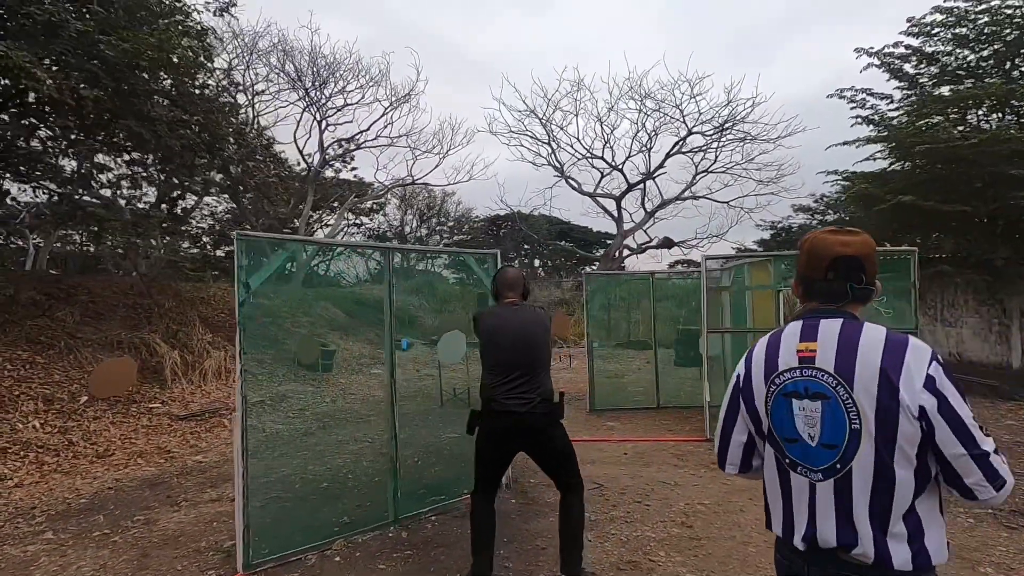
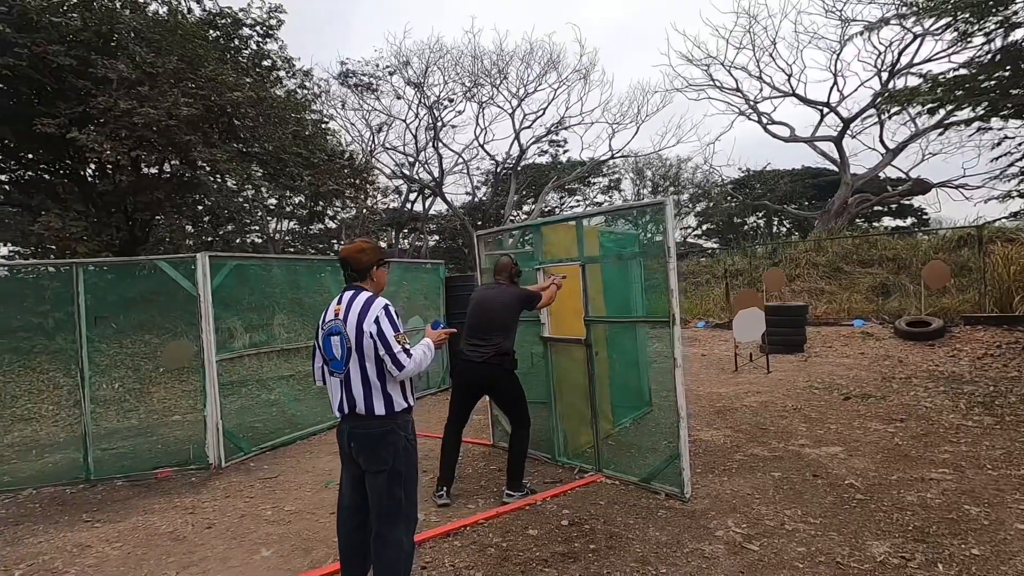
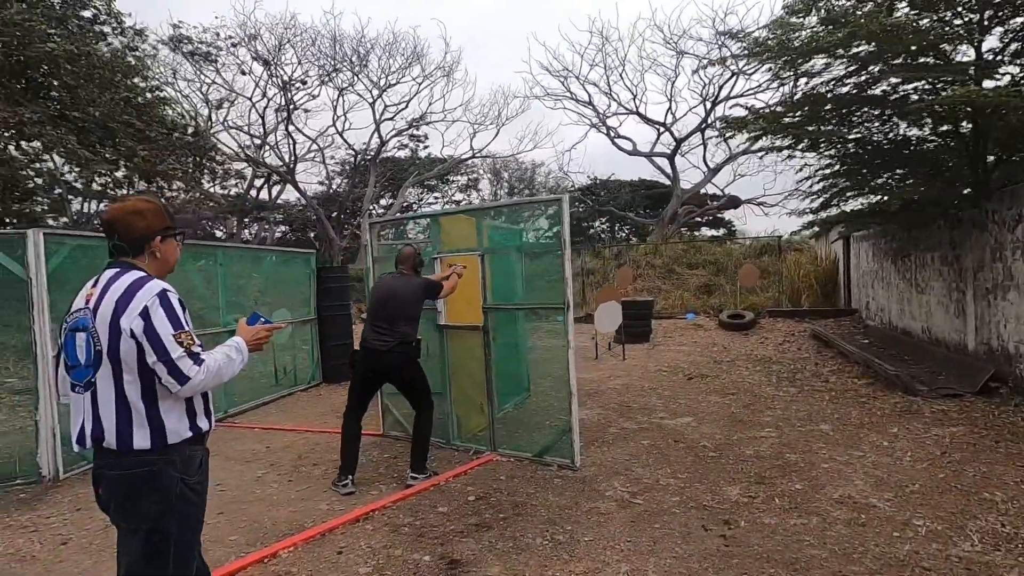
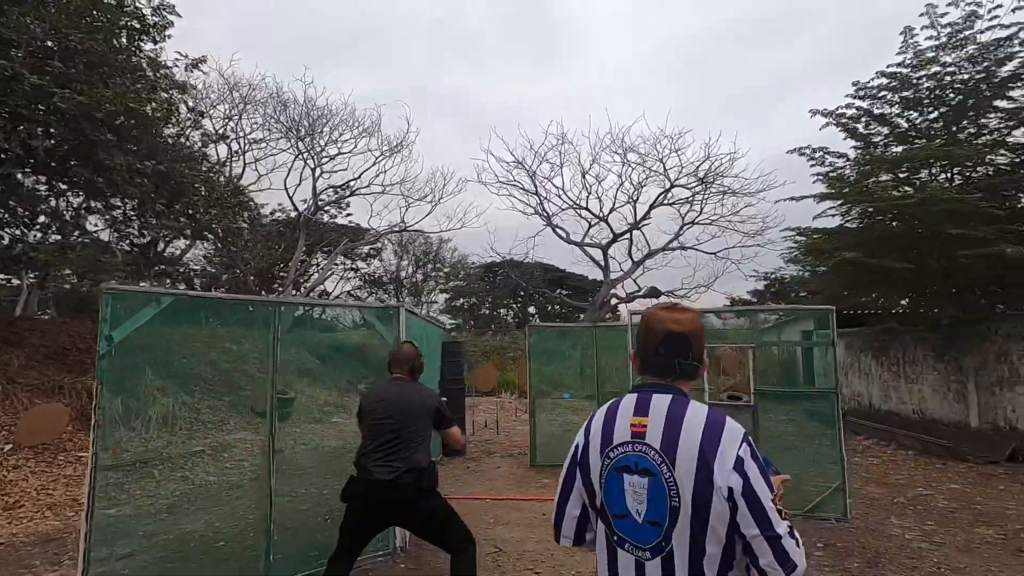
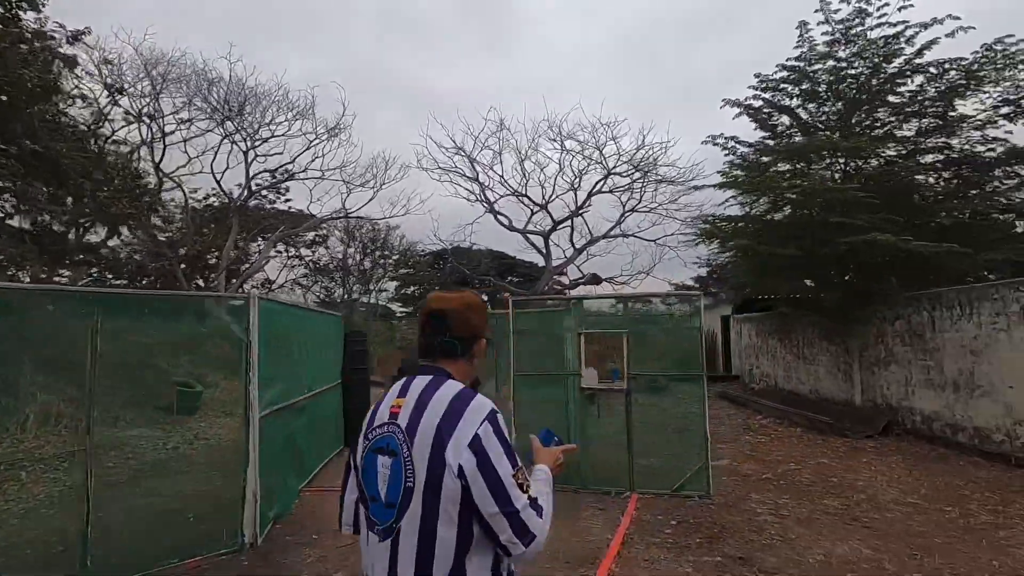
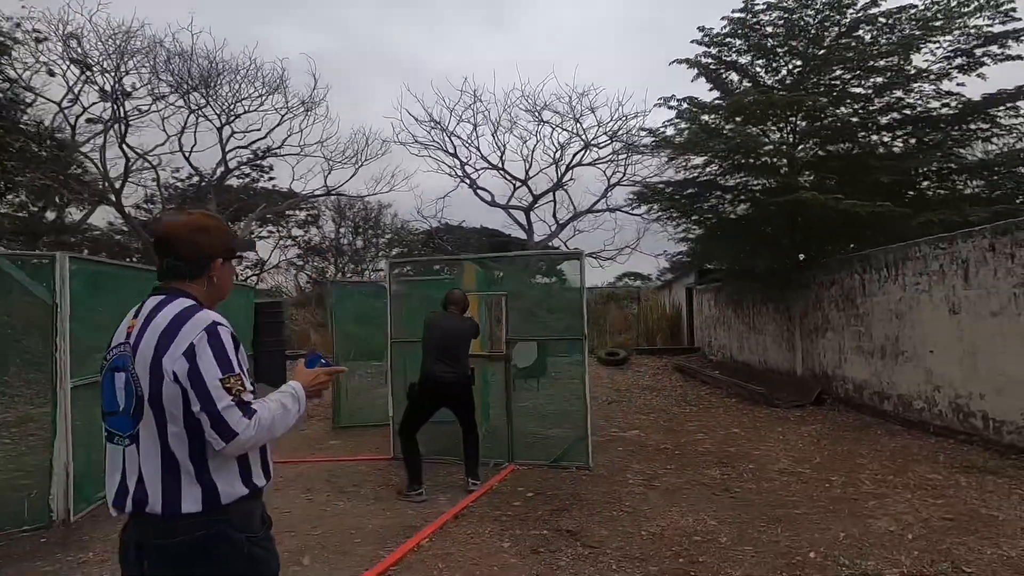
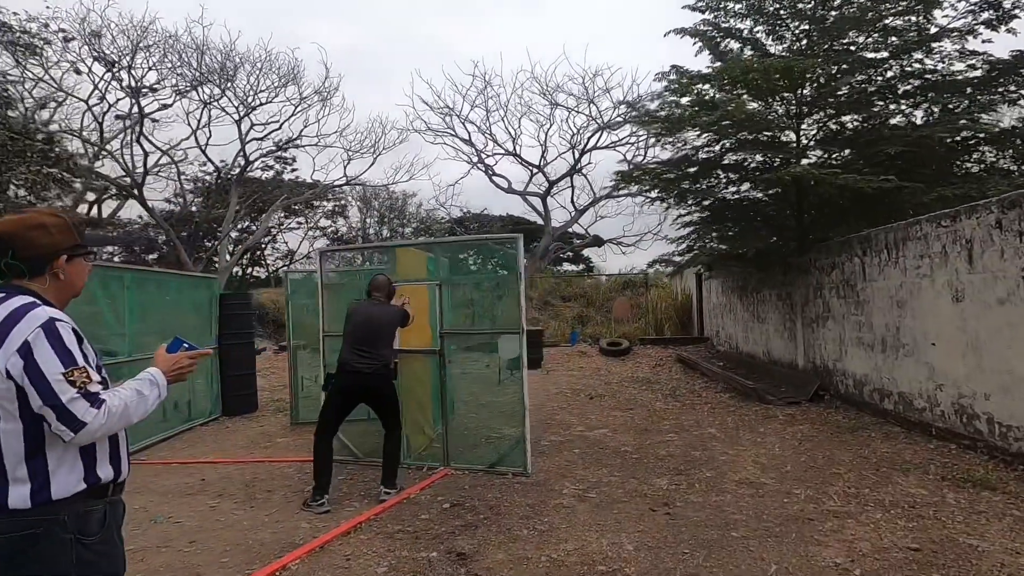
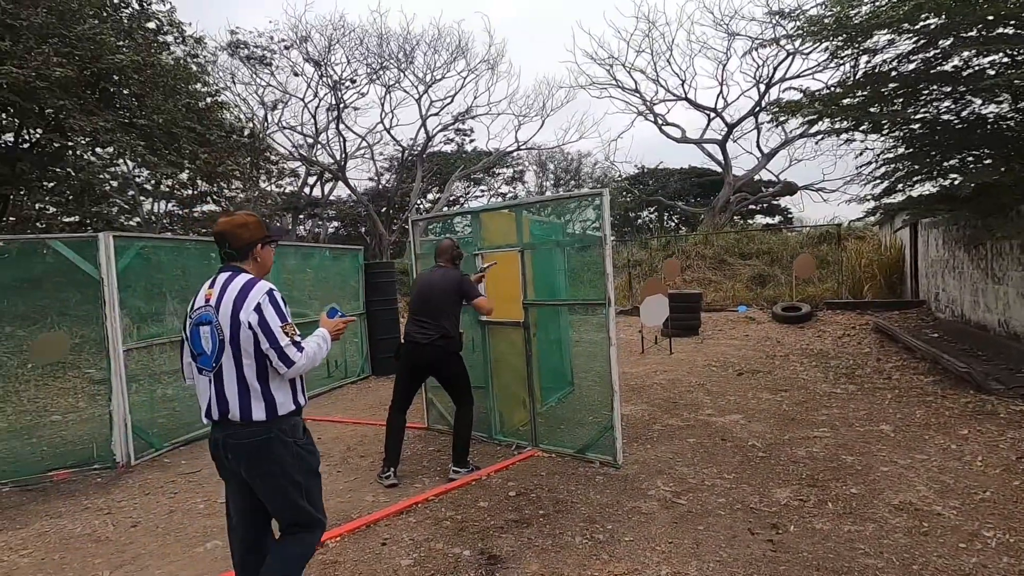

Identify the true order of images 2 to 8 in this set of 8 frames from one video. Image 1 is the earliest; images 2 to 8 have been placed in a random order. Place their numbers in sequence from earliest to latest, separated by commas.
4, 5, 6, 7, 3, 8, 2
